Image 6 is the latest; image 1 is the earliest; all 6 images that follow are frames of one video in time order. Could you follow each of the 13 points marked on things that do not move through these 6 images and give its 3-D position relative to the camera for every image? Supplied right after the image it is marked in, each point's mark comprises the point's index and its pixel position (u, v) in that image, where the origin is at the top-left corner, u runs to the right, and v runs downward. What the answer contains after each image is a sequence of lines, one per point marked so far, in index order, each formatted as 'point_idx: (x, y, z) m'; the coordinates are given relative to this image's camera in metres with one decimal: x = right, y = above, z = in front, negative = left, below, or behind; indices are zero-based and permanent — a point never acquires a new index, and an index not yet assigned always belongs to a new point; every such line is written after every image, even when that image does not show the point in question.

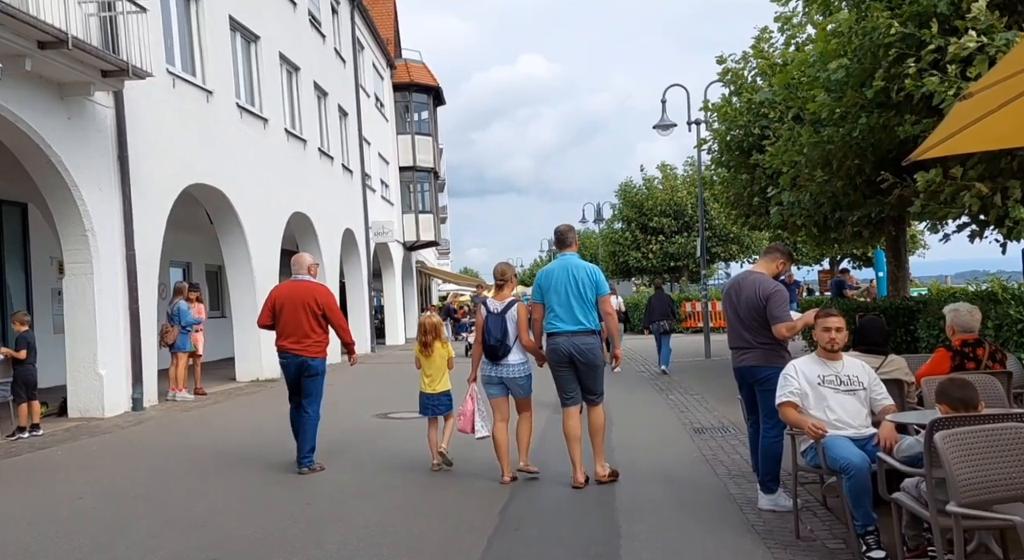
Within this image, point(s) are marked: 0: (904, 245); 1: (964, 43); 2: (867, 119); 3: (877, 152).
0: (+6.8, +0.6, +16.3) m
1: (+4.1, +2.1, +8.5) m
2: (+4.0, +1.8, +10.8) m
3: (+4.6, +1.6, +12.0) m
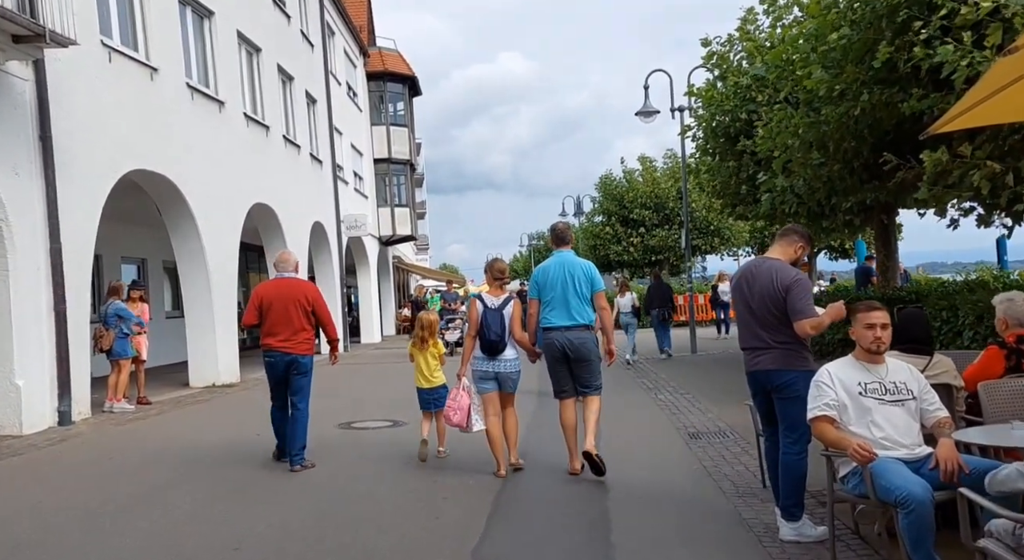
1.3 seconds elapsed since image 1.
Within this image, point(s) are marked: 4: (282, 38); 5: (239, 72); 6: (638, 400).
0: (+6.4, +0.8, +15.4) m
1: (+3.8, +2.2, +7.6) m
2: (+3.7, +1.9, +9.9) m
3: (+4.3, +1.8, +11.1) m
4: (-4.6, +4.8, +18.8) m
5: (-4.5, +3.5, +15.7) m
6: (+1.7, -1.6, +12.9) m
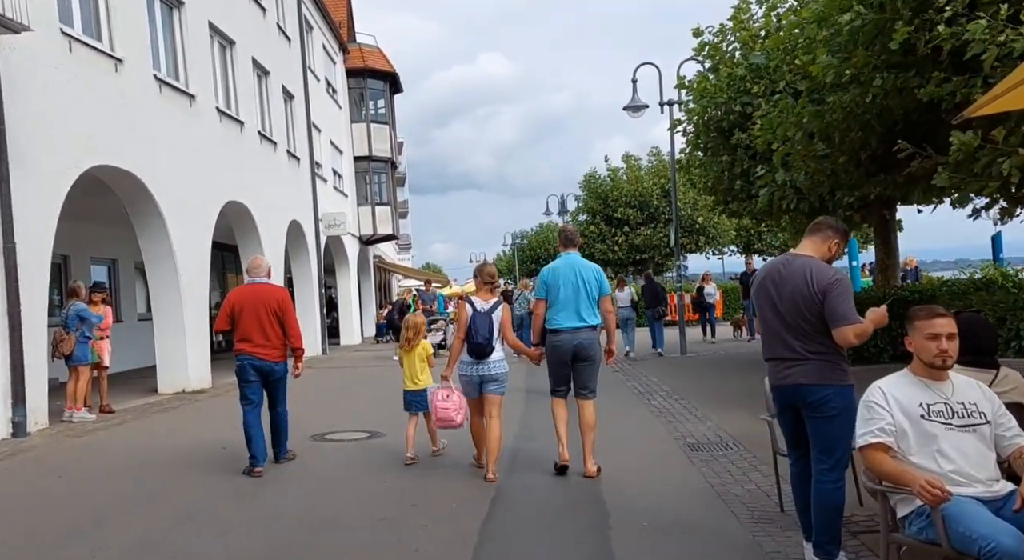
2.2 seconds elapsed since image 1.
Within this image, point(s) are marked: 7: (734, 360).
0: (+6.1, +0.8, +14.9) m
1: (+3.7, +2.2, +7.1) m
2: (+3.6, +1.9, +9.3) m
3: (+4.2, +1.8, +10.6) m
4: (-4.9, +4.8, +18.1) m
5: (-4.8, +3.4, +15.0) m
6: (+1.6, -1.6, +12.3) m
7: (+4.1, -1.5, +17.6) m
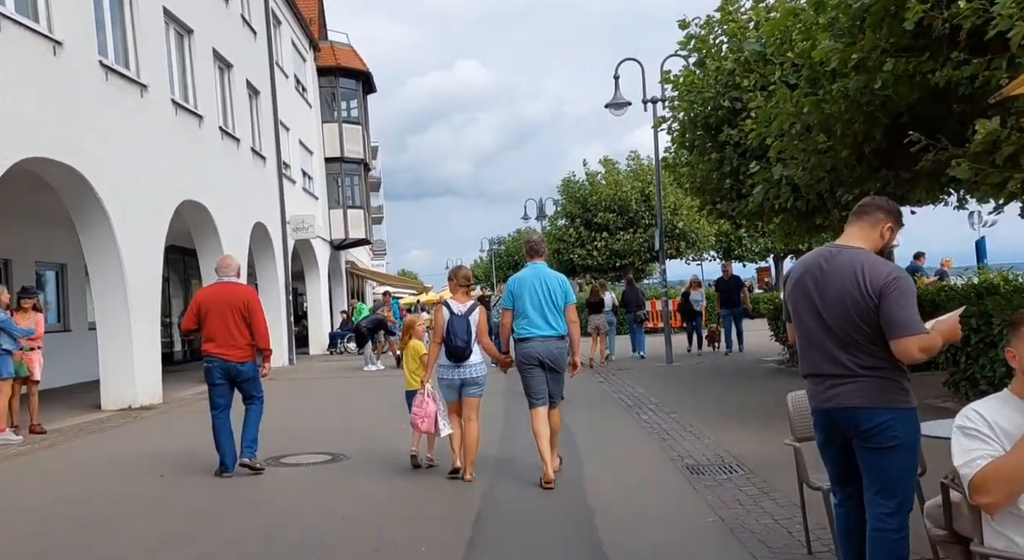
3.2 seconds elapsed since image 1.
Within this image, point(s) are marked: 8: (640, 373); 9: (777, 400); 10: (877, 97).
0: (+5.8, +0.7, +14.1) m
1: (+3.6, +2.2, +6.2) m
2: (+3.4, +1.9, +8.5) m
3: (+3.9, +1.7, +9.7) m
4: (-5.3, +4.7, +17.0) m
5: (-5.1, +3.3, +13.9) m
6: (+1.3, -1.7, +11.4) m
7: (+3.7, -1.6, +16.7) m
8: (+2.3, -1.7, +17.2) m
9: (+3.4, -1.6, +12.2) m
10: (+3.6, +1.8, +9.4) m
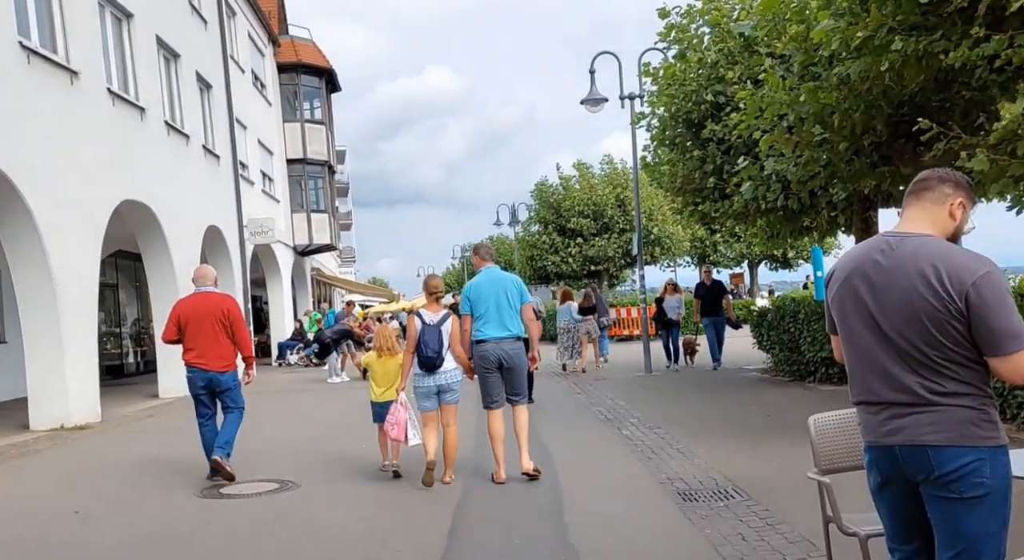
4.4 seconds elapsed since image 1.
0: (+5.4, +0.7, +13.4) m
1: (+3.4, +2.2, +5.4) m
2: (+3.1, +1.9, +7.6) m
3: (+3.6, +1.7, +8.9) m
4: (-5.8, +4.6, +16.0) m
5: (-5.5, +3.2, +12.9) m
6: (+1.0, -1.7, +10.5) m
7: (+3.2, -1.7, +15.9) m
8: (+1.9, -1.8, +16.4) m
9: (+3.1, -1.6, +11.3) m
10: (+3.3, +1.8, +8.6) m
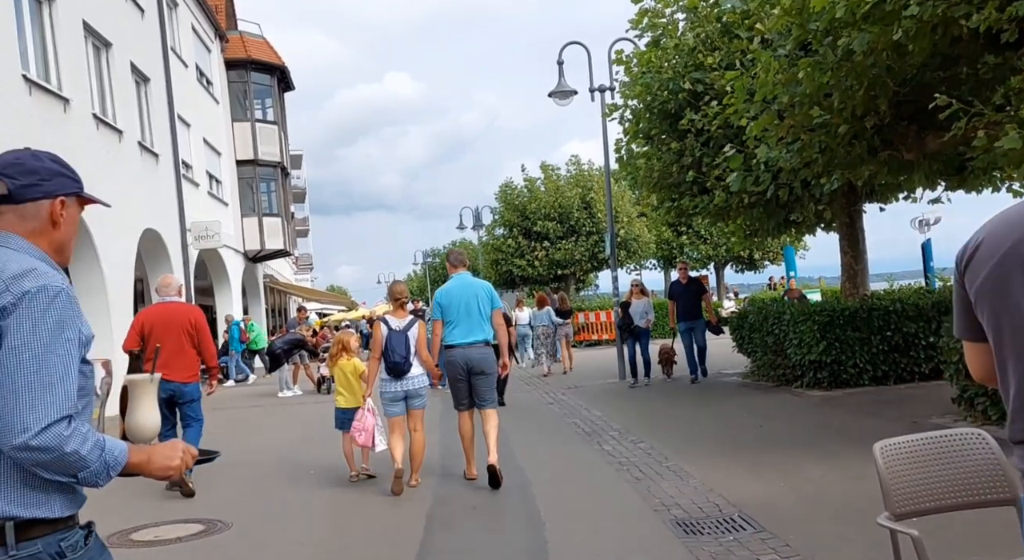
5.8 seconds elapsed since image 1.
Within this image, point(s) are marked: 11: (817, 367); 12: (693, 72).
0: (+4.9, +0.7, +12.5) m
1: (+3.2, +2.3, +4.5) m
2: (+2.9, +1.9, +6.7) m
3: (+3.3, +1.7, +8.0) m
4: (-6.4, +4.4, +14.7) m
5: (-6.0, +3.1, +11.6) m
6: (+0.7, -1.8, +9.4) m
7: (+2.7, -1.7, +14.9) m
8: (+1.3, -1.8, +15.3) m
9: (+2.7, -1.6, +10.3) m
10: (+3.1, +1.8, +7.6) m
11: (+4.0, -1.2, +12.4) m
12: (+2.4, +2.8, +12.5) m
